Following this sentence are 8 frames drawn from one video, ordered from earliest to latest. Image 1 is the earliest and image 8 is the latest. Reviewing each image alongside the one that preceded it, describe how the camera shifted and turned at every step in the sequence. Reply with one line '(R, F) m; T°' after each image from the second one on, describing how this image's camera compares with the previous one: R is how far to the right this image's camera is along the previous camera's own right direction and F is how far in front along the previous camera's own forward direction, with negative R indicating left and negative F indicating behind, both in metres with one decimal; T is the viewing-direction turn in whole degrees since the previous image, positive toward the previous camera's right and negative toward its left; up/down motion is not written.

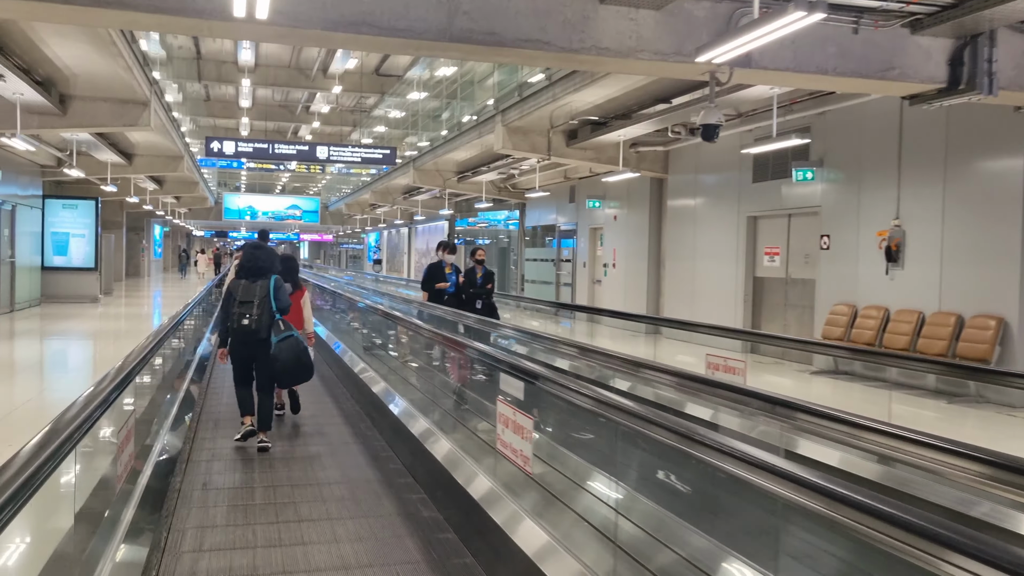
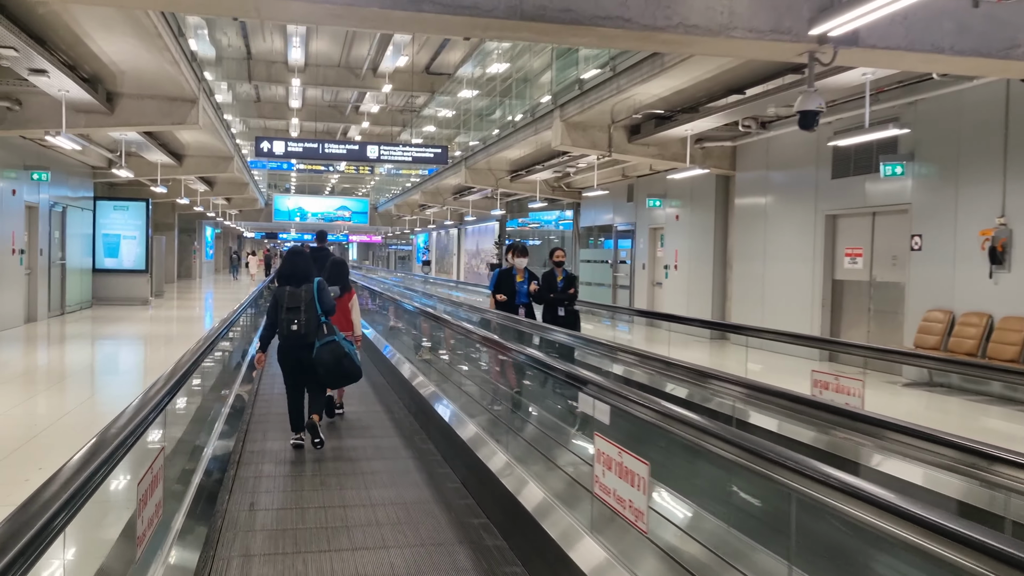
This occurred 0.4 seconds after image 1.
(-0.1, +0.4) m; -3°
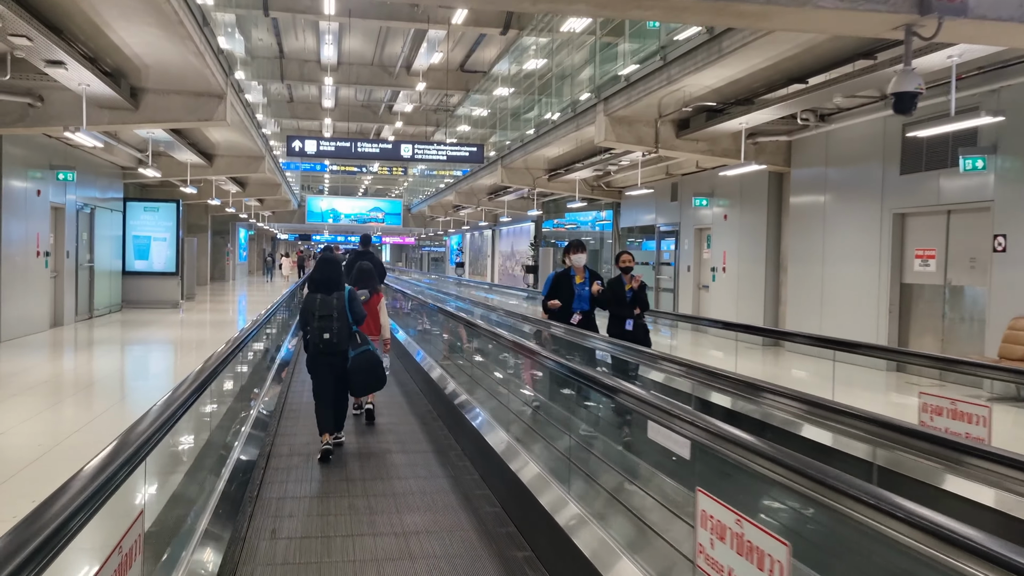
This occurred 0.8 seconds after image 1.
(-0.1, +0.4) m; -2°
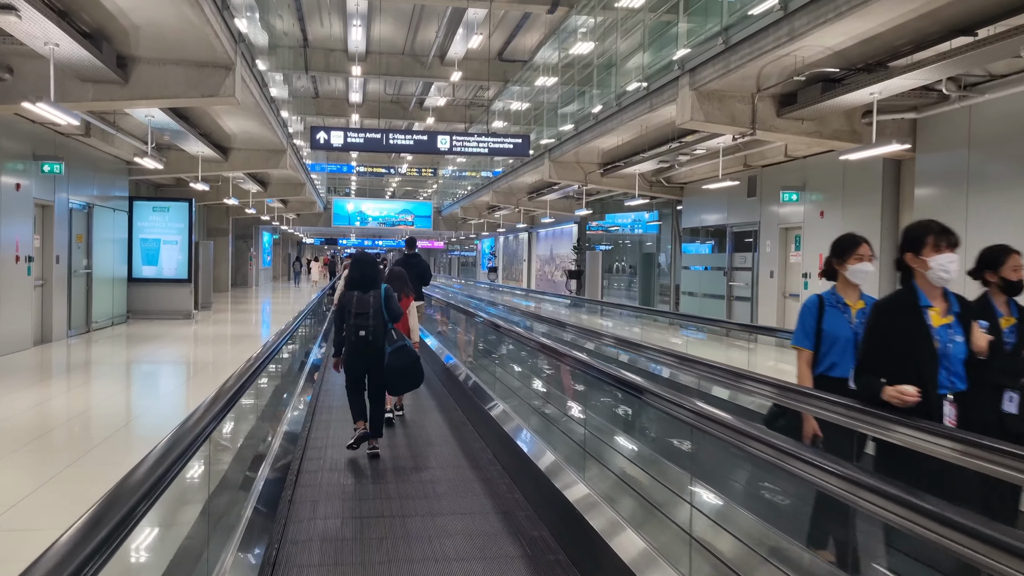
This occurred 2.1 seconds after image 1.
(-0.3, +1.4) m; -2°
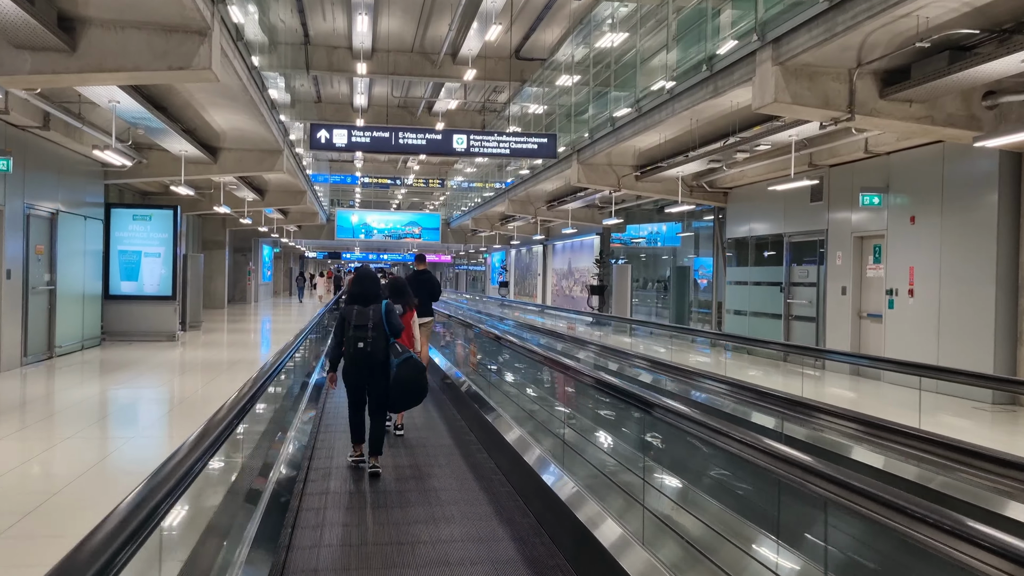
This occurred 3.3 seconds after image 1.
(-0.2, +1.3) m; 0°
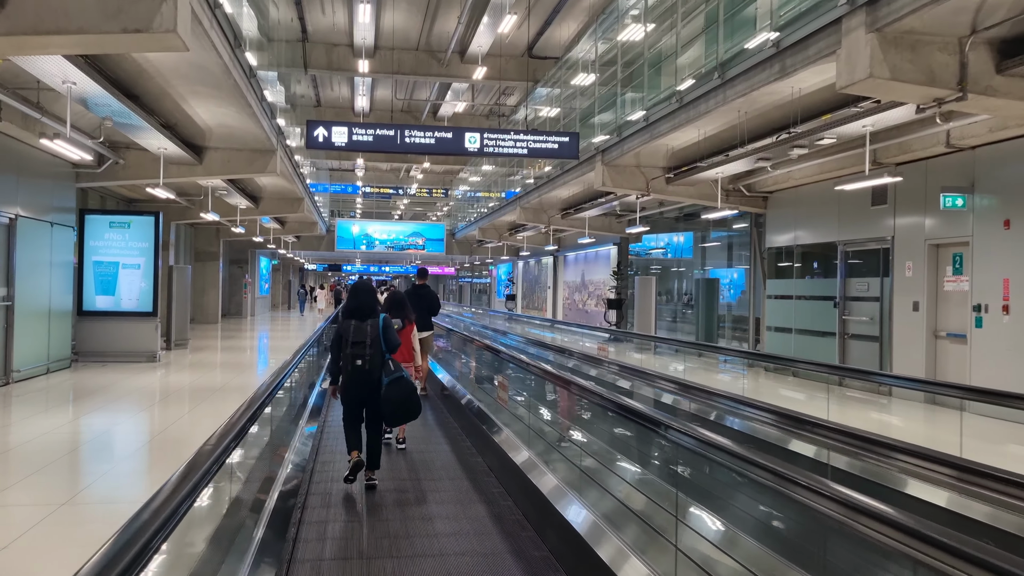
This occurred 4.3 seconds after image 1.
(-0.2, +1.0) m; 0°
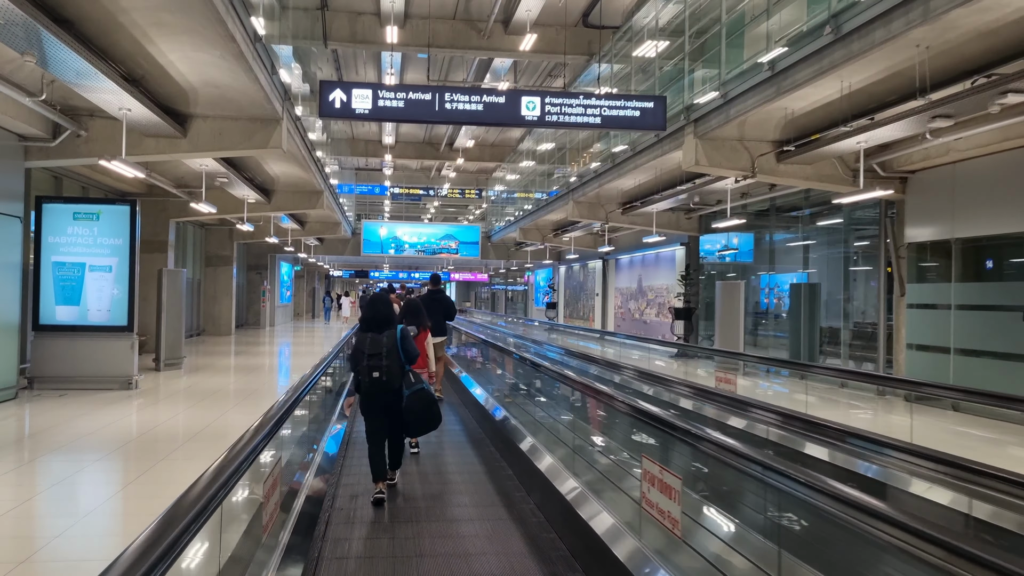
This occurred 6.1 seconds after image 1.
(-0.3, +2.0) m; -2°
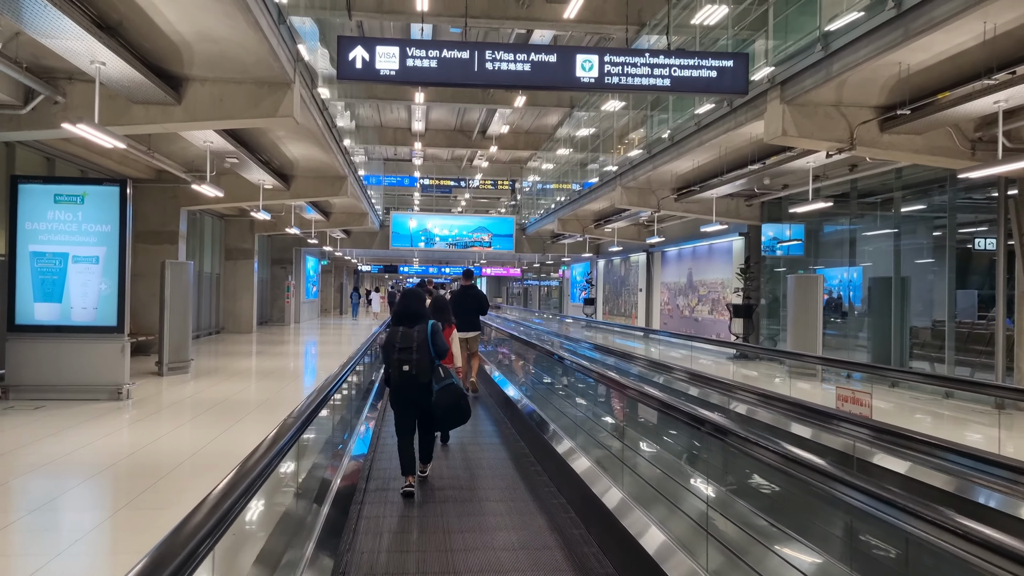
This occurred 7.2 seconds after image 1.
(-0.2, +1.1) m; -2°
